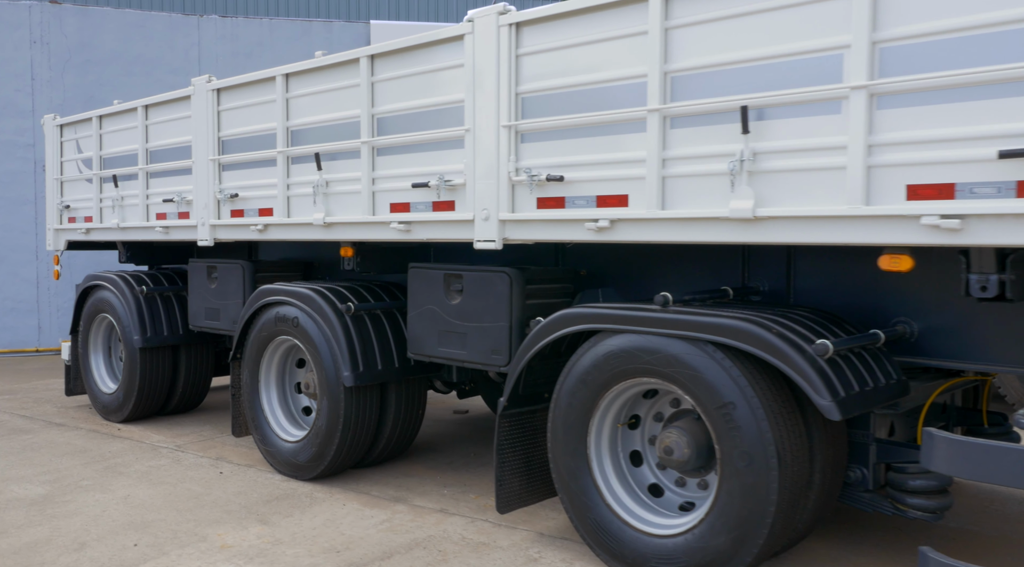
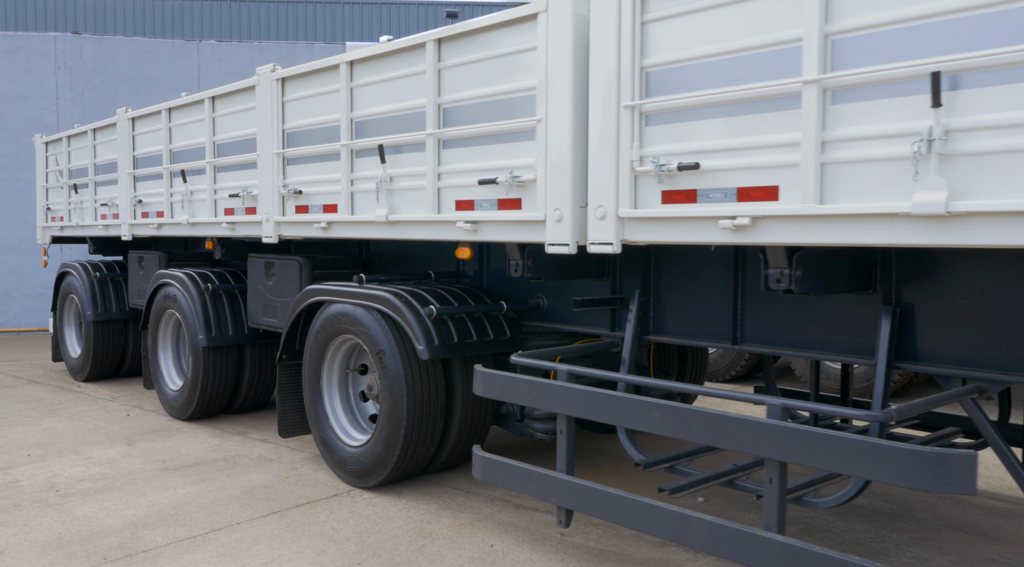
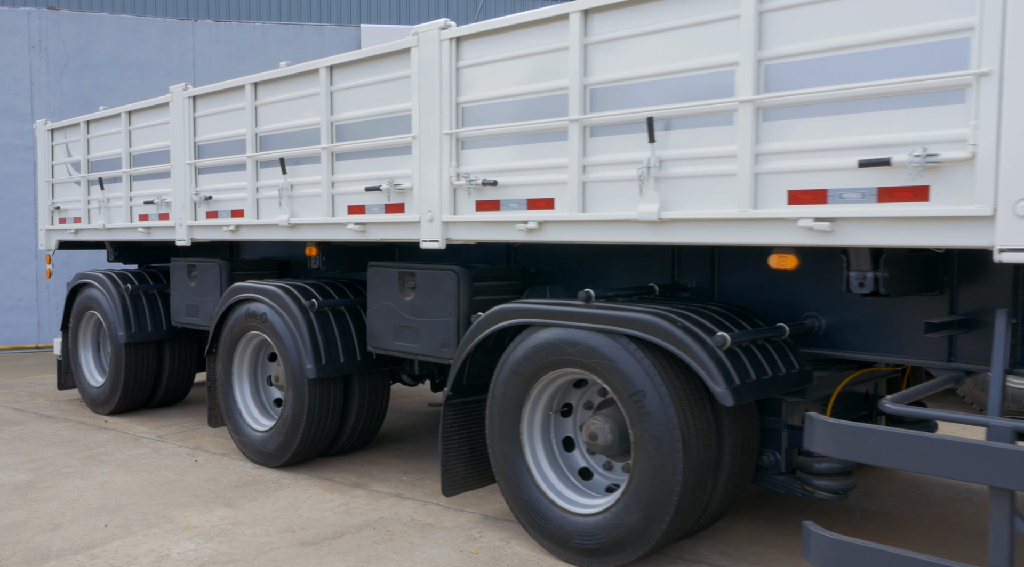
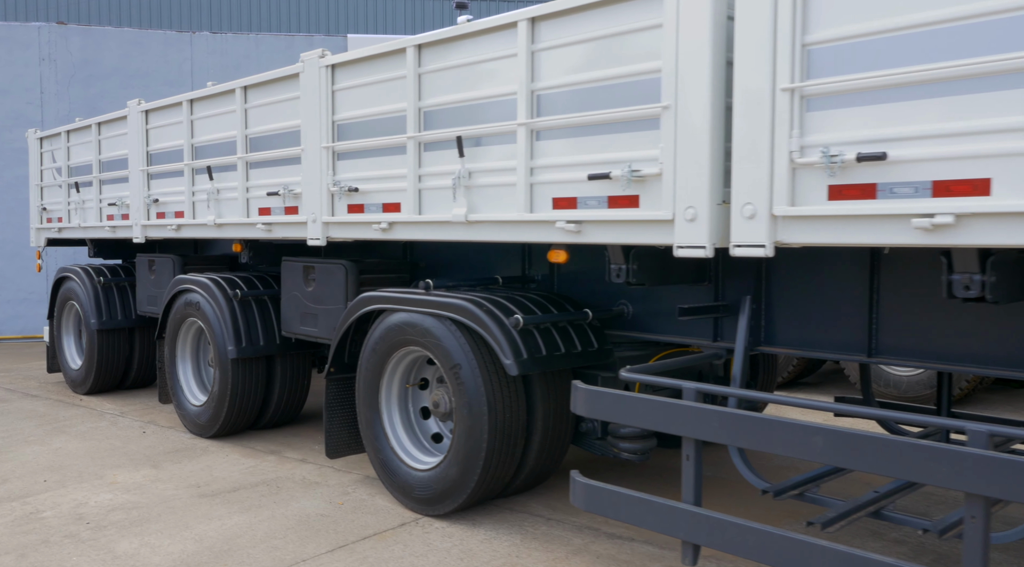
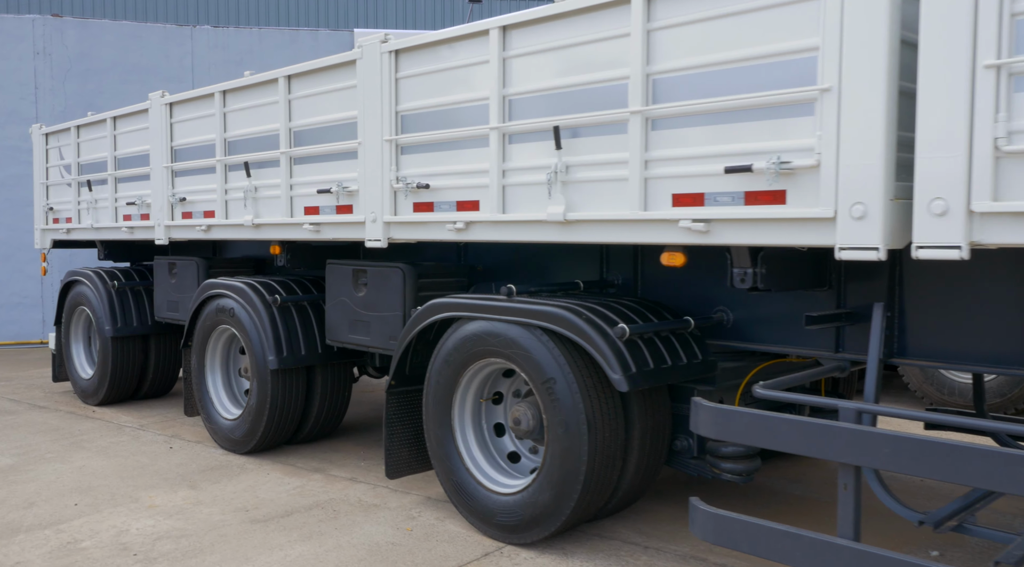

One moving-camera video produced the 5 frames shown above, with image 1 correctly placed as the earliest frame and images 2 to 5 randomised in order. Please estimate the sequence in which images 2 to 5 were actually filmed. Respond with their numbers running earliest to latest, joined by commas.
3, 5, 4, 2
